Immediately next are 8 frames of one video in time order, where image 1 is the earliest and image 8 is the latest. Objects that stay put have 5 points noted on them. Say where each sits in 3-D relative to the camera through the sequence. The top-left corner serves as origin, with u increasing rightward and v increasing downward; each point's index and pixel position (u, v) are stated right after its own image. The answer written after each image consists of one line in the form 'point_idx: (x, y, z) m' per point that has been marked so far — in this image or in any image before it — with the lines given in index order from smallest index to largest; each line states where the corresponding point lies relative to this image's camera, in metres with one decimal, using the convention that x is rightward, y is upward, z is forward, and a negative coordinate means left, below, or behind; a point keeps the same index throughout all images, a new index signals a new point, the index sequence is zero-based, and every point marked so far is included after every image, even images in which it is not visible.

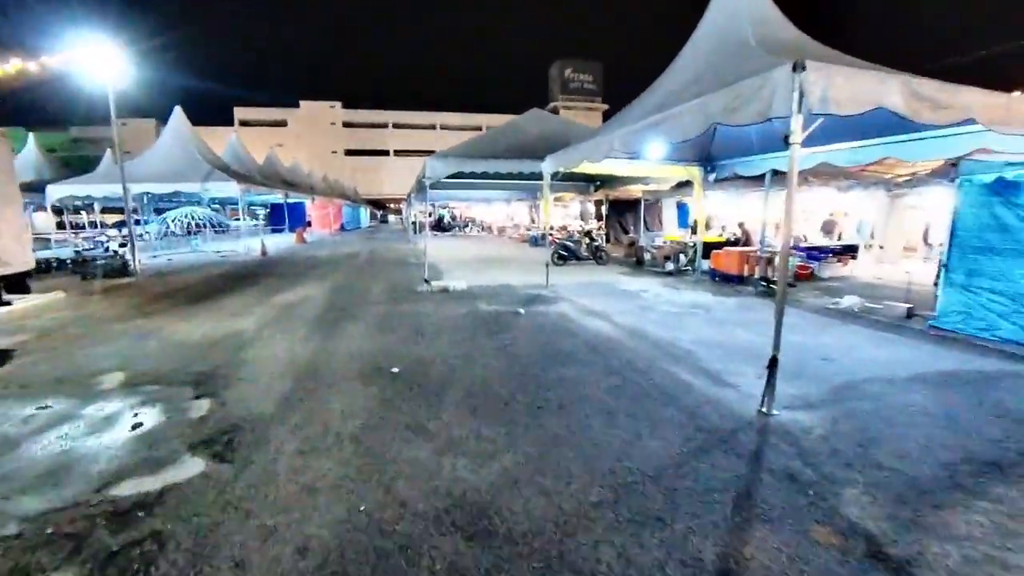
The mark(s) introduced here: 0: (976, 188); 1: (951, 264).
0: (+5.3, +1.1, +5.7) m
1: (+5.3, +0.3, +5.9) m
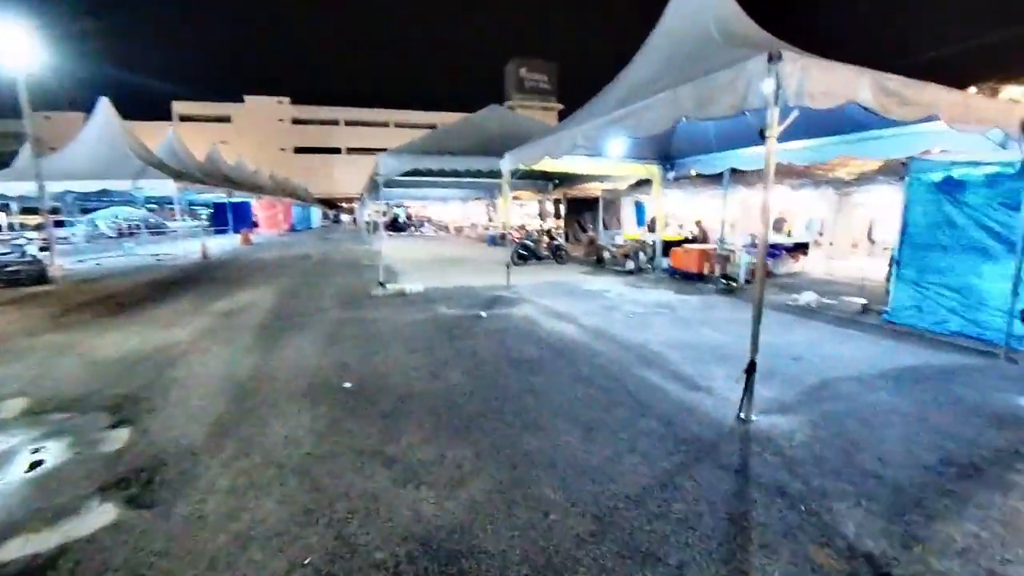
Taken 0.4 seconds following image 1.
0: (+4.8, +1.2, +5.8) m
1: (+4.8, +0.3, +6.1) m
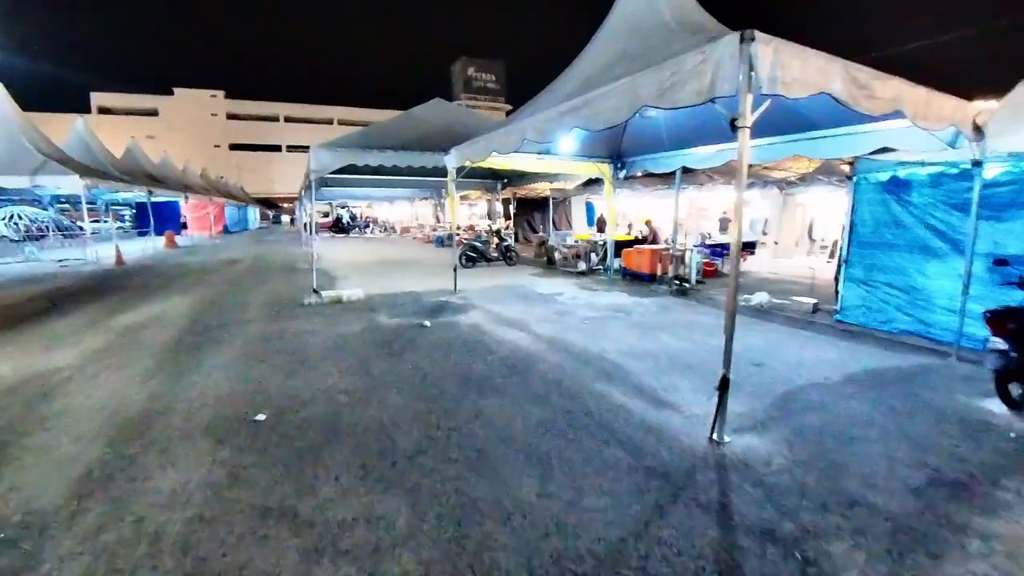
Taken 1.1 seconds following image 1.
0: (+4.2, +1.2, +5.8) m
1: (+4.2, +0.4, +6.1) m
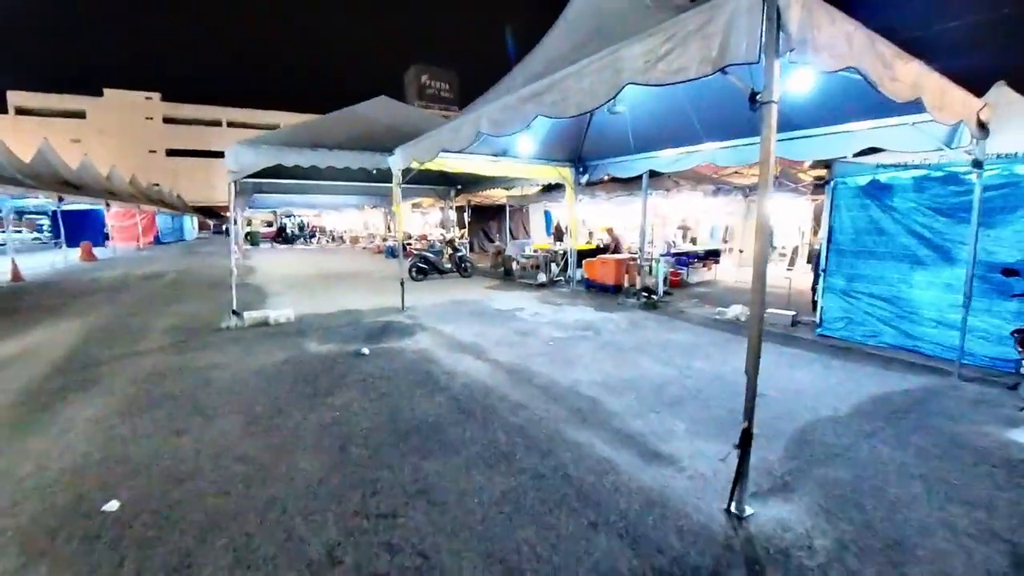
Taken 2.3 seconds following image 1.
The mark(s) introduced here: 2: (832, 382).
0: (+3.7, +1.1, +5.5) m
1: (+3.7, +0.2, +5.7) m
2: (+2.5, -0.7, +3.9) m
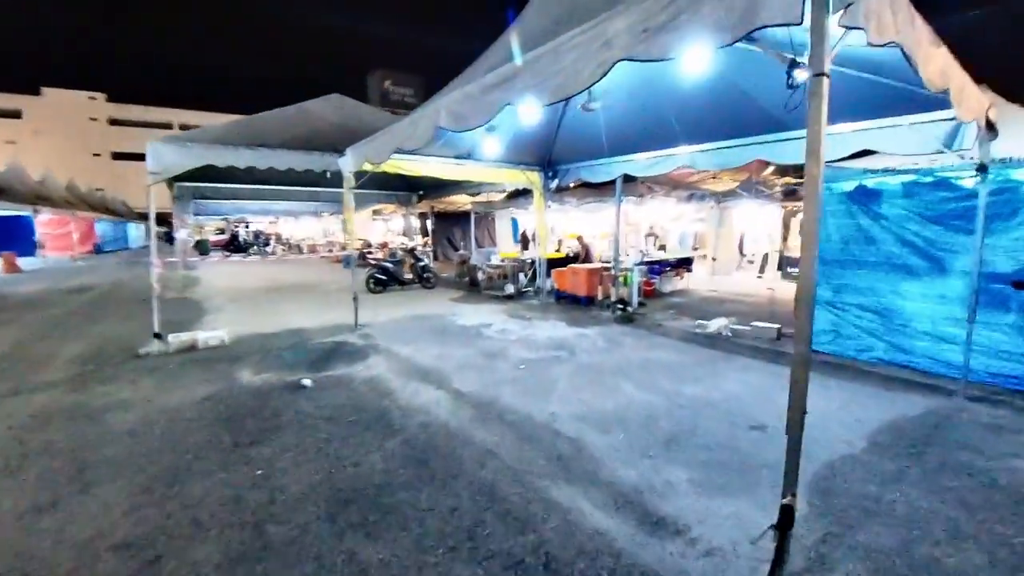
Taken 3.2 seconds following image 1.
0: (+3.4, +0.9, +5.2) m
1: (+3.3, +0.1, +5.4) m
2: (+2.3, -0.8, +3.5) m
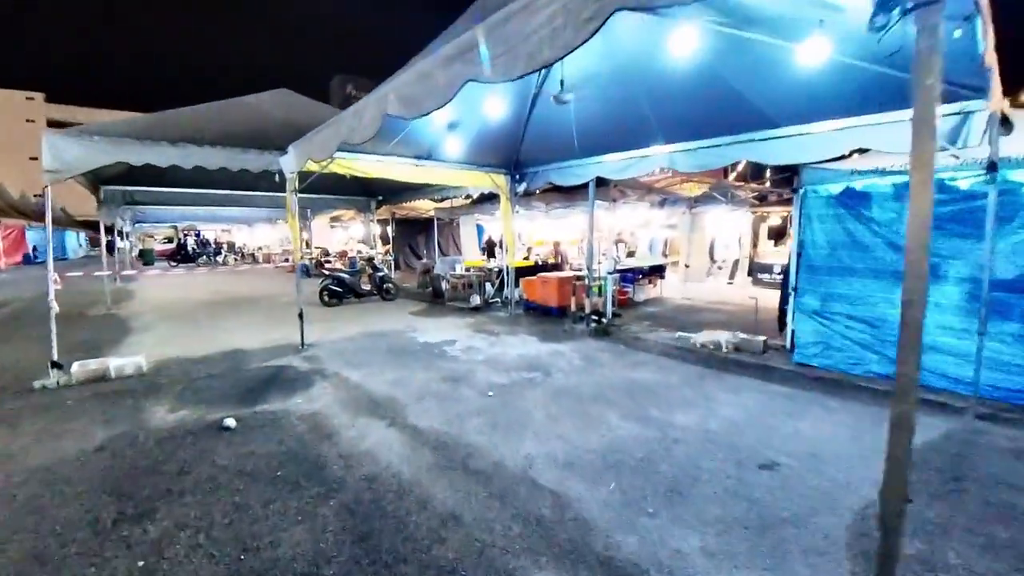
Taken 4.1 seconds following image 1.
0: (+3.0, +0.9, +4.9) m
1: (+2.9, 0.0, +5.1) m
2: (+2.1, -0.9, +3.1) m
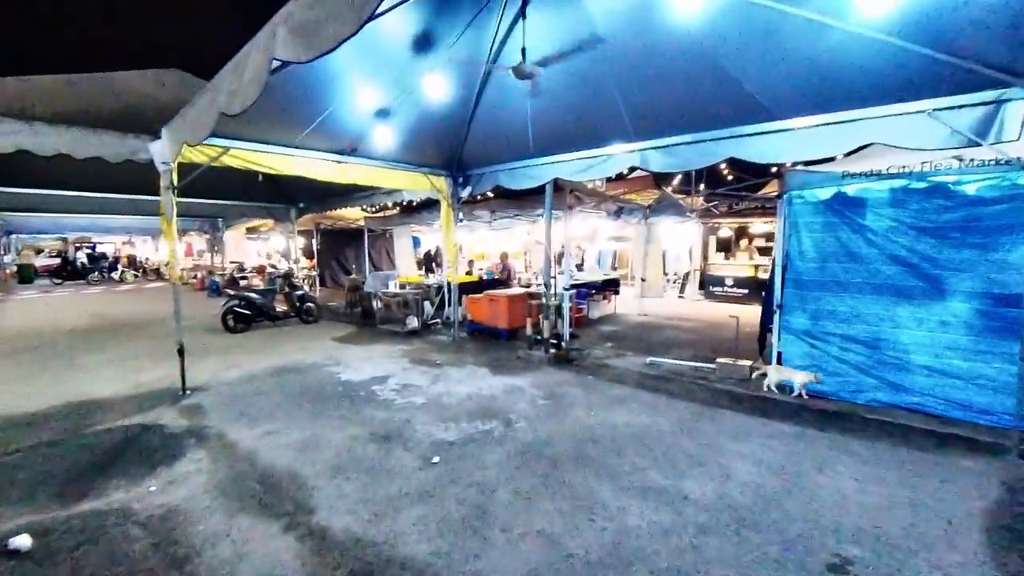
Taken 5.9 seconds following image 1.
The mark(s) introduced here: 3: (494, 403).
0: (+2.6, +0.7, +4.3) m
1: (+2.5, -0.1, +4.5) m
2: (+1.9, -1.0, +2.4) m
3: (-0.1, -0.8, +3.7) m
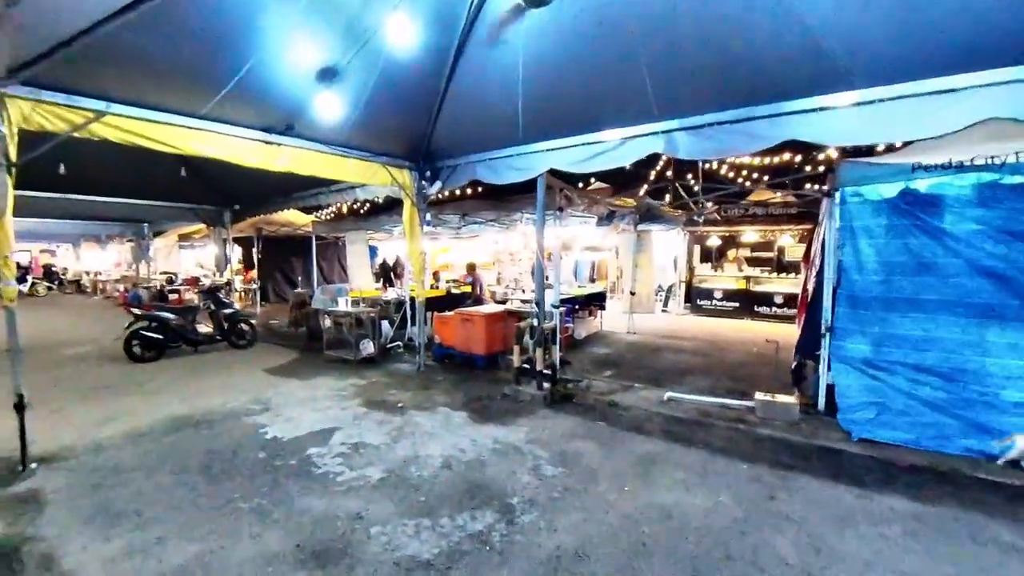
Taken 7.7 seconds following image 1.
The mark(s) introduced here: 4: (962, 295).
0: (+2.5, +0.6, +3.5) m
1: (+2.4, -0.3, +3.7) m
2: (+2.0, -1.1, +1.5) m
3: (-0.1, -1.0, +2.6) m
4: (+2.9, -0.1, +3.2) m
